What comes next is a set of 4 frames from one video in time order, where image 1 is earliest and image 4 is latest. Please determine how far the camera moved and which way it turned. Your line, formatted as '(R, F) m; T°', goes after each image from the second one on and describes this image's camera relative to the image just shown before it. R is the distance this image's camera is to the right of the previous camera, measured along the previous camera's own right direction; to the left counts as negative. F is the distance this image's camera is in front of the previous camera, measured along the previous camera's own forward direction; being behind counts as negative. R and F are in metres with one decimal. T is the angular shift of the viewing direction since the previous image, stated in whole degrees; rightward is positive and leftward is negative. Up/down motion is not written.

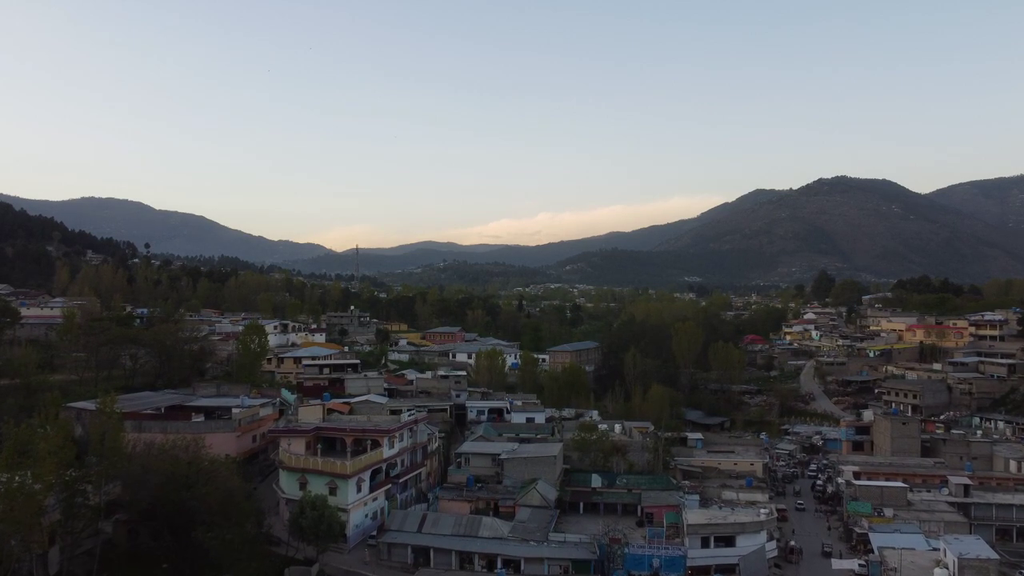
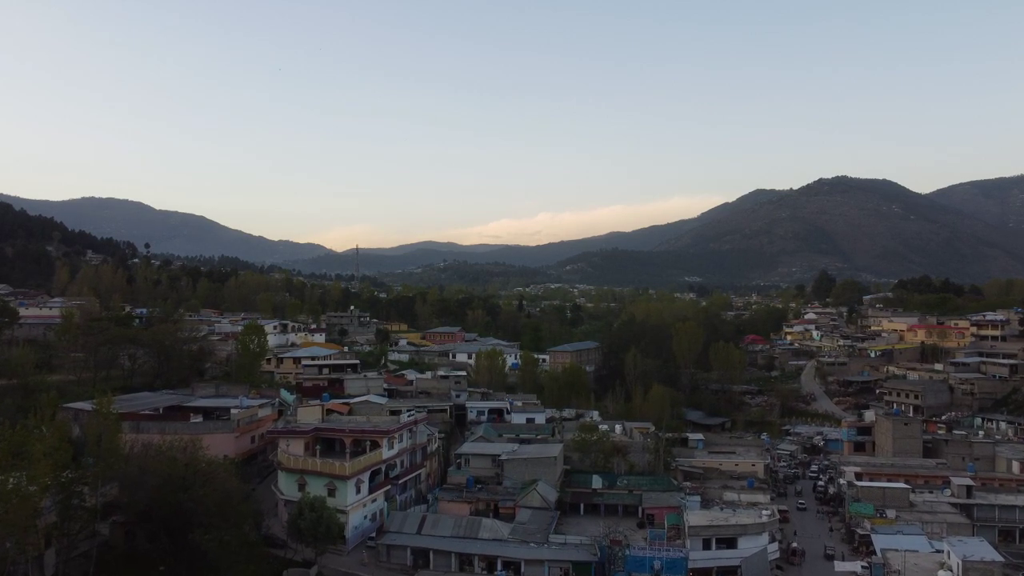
(0.0, +0.1) m; 0°
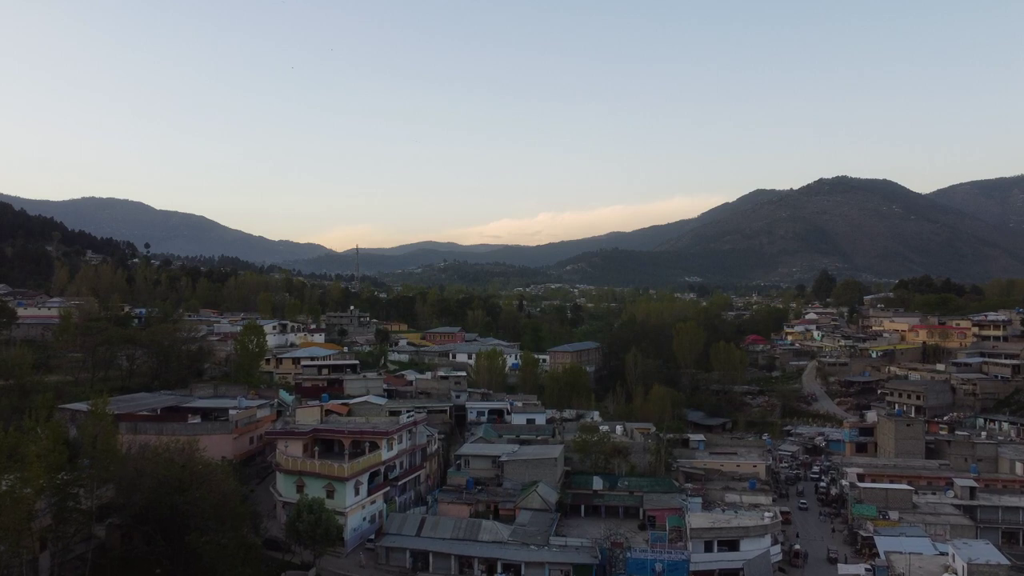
(0.0, +0.1) m; 0°
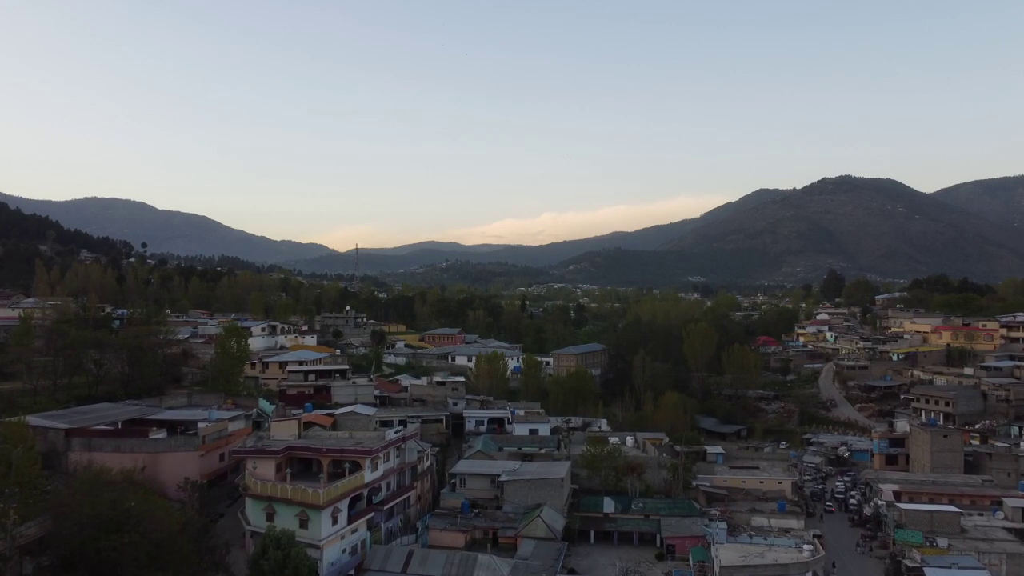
(0.0, +2.2) m; 0°
